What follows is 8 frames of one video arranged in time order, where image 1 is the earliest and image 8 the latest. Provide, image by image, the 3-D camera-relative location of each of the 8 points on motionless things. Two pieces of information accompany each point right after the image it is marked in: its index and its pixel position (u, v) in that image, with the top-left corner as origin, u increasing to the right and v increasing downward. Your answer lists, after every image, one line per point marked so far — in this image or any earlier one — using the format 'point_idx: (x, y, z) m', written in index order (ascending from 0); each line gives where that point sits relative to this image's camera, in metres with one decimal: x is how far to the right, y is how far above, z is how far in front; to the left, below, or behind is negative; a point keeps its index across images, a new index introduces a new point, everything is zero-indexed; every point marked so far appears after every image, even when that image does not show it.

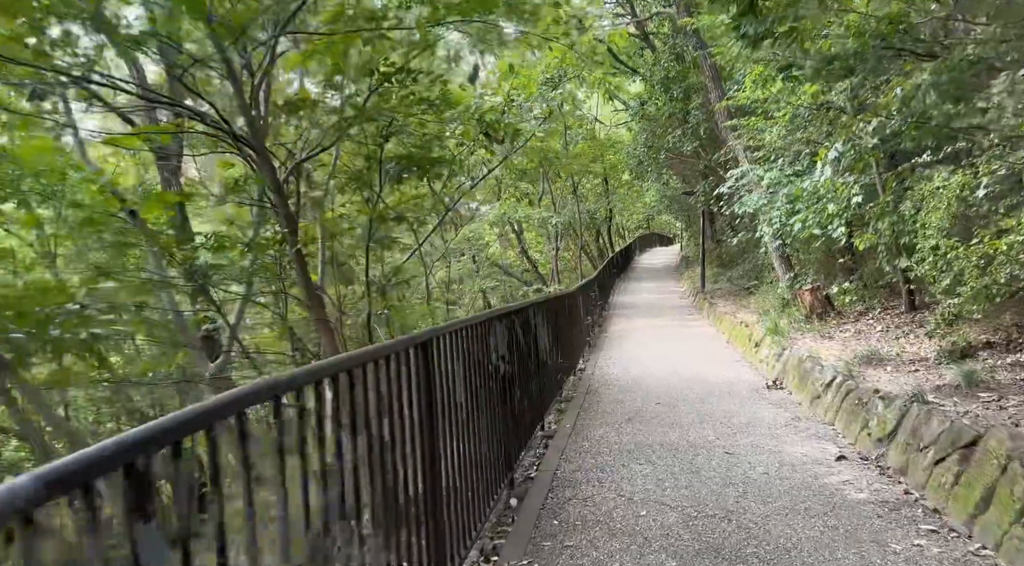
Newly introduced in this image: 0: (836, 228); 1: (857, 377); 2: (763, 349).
0: (+4.0, +0.7, +8.5) m
1: (+2.9, -0.8, +5.9) m
2: (+3.2, -0.8, +8.8) m
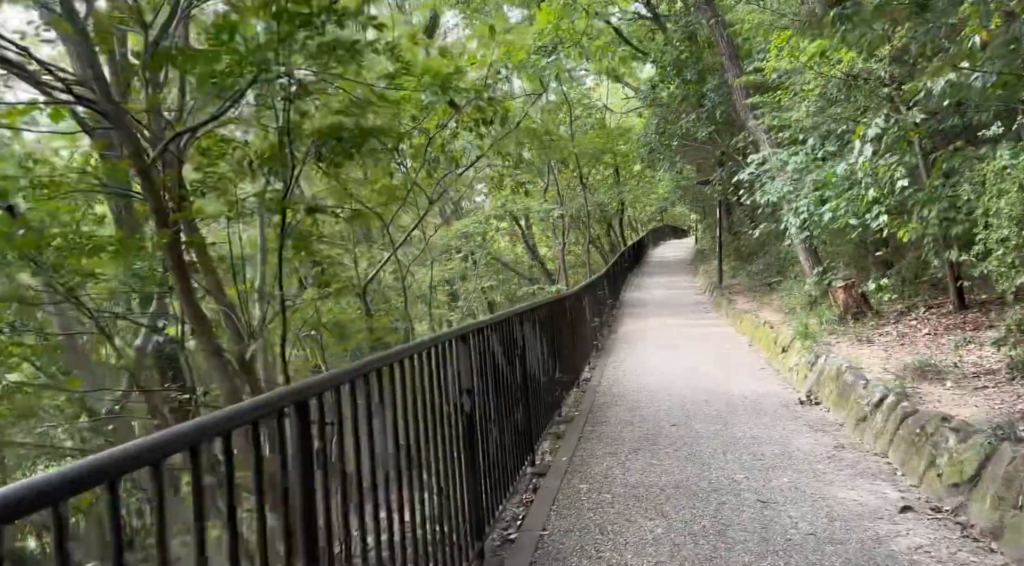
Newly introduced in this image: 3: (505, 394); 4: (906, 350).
0: (+3.9, +0.7, +7.4) m
1: (+2.8, -0.8, +4.9) m
2: (+3.1, -0.8, +7.8) m
3: (0.0, -0.7, +4.2) m
4: (+3.8, -0.6, +6.7) m
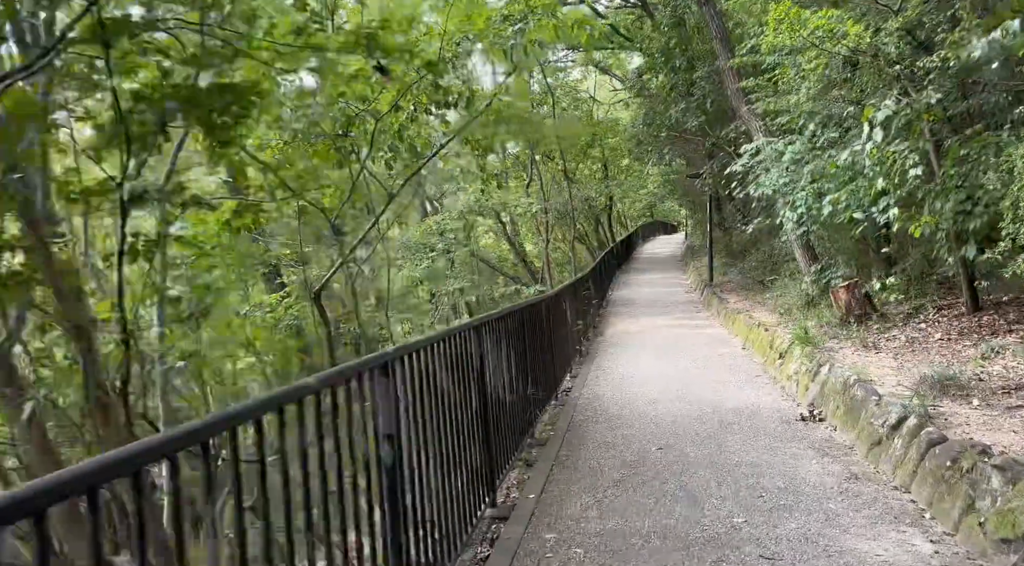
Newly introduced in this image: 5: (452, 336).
0: (+3.6, +0.7, +6.8) m
1: (+2.6, -0.8, +4.2) m
2: (+2.9, -0.8, +7.1) m
3: (-0.3, -0.7, +3.5) m
4: (+3.5, -0.7, +6.1) m
5: (-0.3, -0.3, +3.5) m
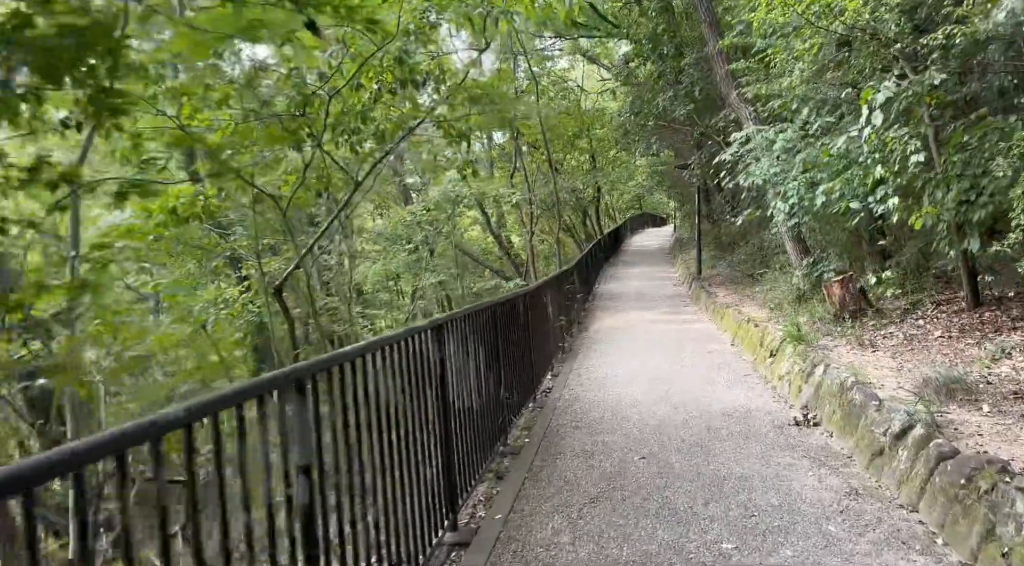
0: (+3.4, +0.7, +6.4) m
1: (+2.4, -0.8, +3.8) m
2: (+2.6, -0.8, +6.7) m
3: (-0.5, -0.7, +3.0) m
4: (+3.3, -0.6, +5.7) m
5: (-0.5, -0.3, +3.1) m
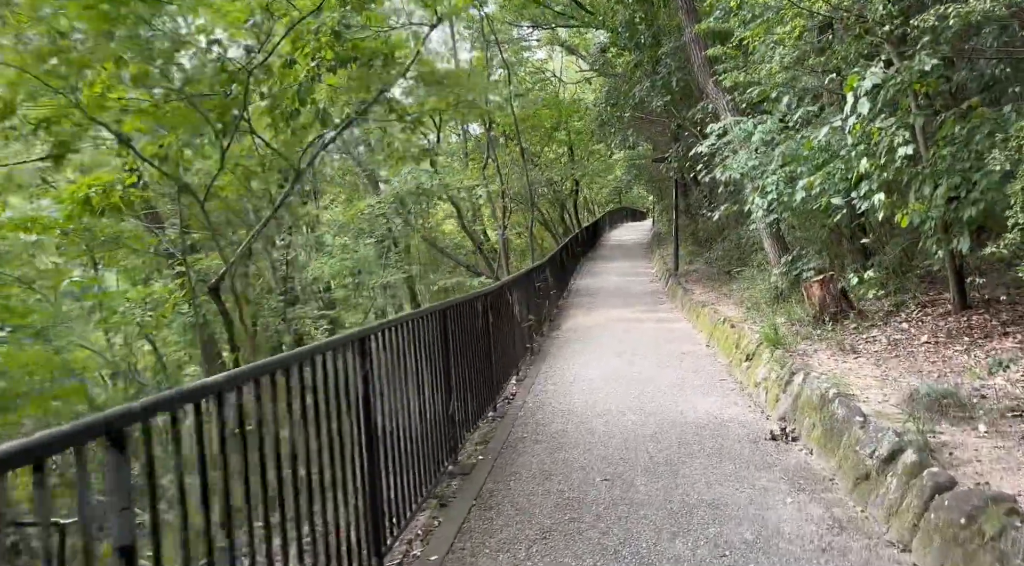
0: (+3.0, +0.7, +6.0) m
1: (+2.1, -0.8, +3.4) m
2: (+2.2, -0.8, +6.3) m
3: (-0.7, -0.7, +2.5) m
4: (+3.0, -0.6, +5.3) m
5: (-0.7, -0.3, +2.6) m
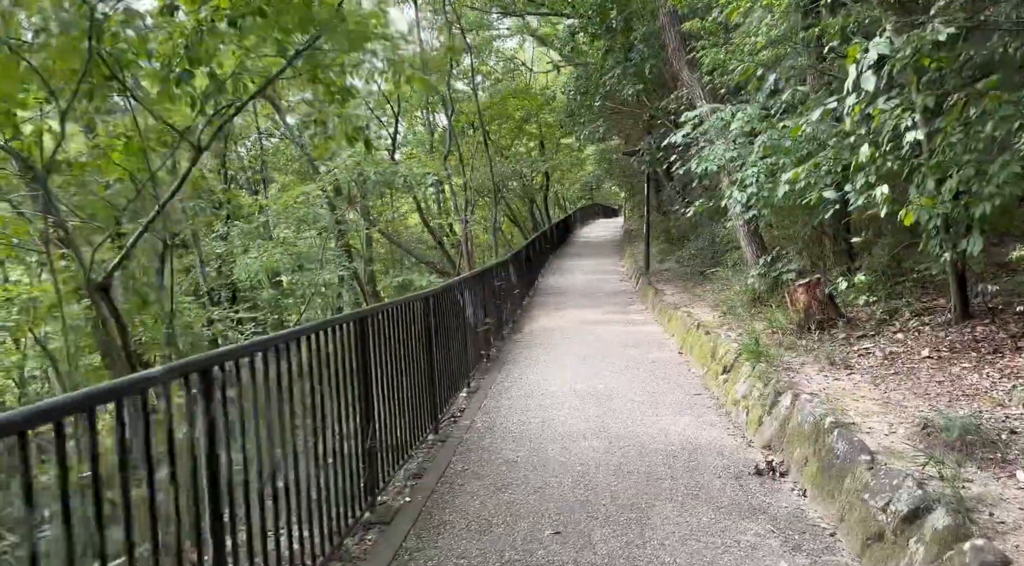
0: (+2.6, +0.7, +5.2) m
1: (+1.8, -0.9, +2.7) m
2: (+1.8, -0.8, +5.6) m
3: (-1.0, -0.7, +1.7) m
4: (+2.6, -0.7, +4.6) m
5: (-1.0, -0.3, +1.7) m
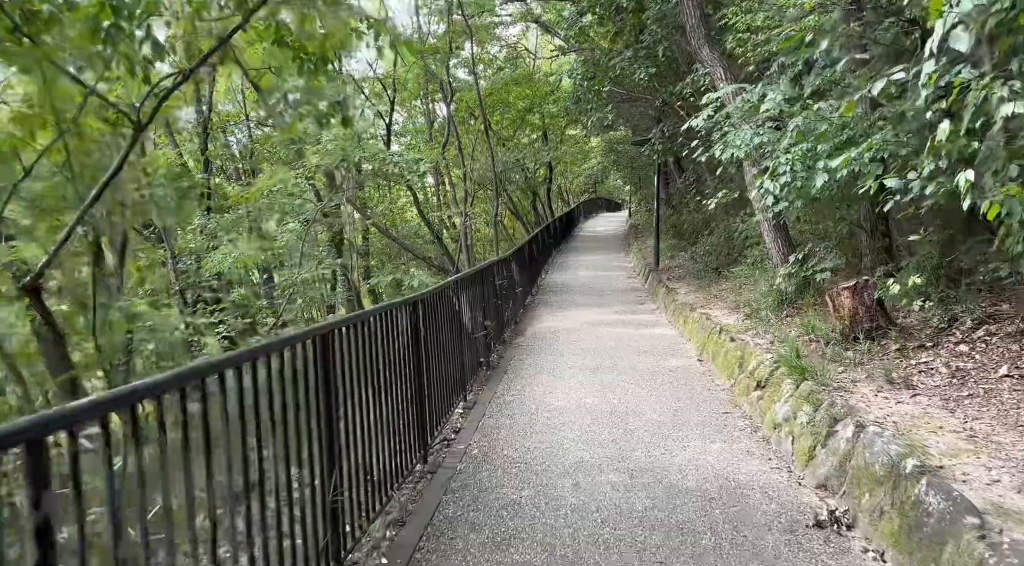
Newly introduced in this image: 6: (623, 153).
0: (+2.7, +0.7, +4.4) m
1: (+1.8, -0.9, +1.9) m
2: (+1.8, -0.8, +4.8) m
3: (-1.0, -0.8, +0.9) m
4: (+2.6, -0.7, +3.8) m
5: (-1.0, -0.4, +0.9) m
6: (+2.8, +3.3, +17.6) m
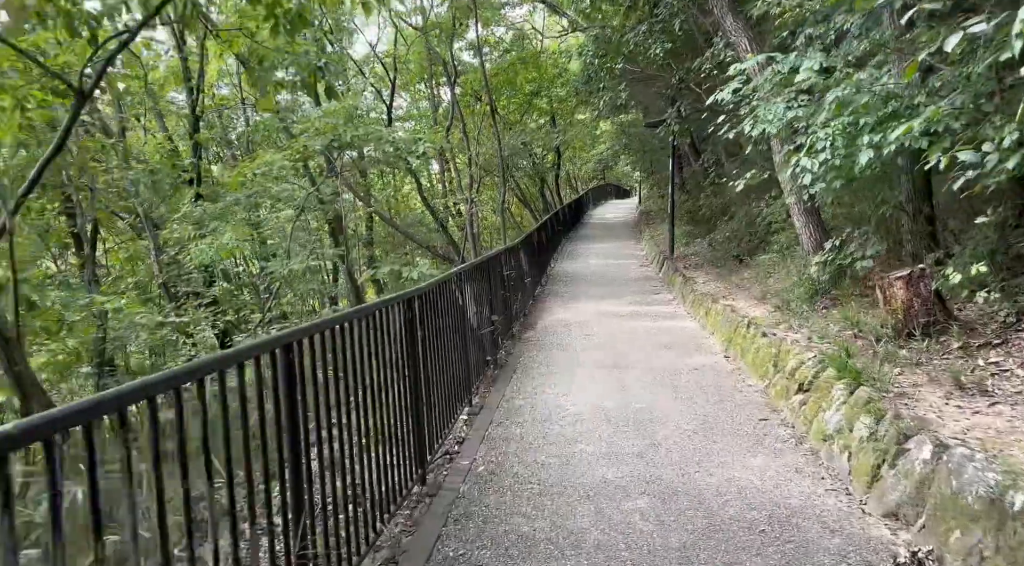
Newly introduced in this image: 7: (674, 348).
0: (+2.7, +0.7, +3.8) m
1: (+1.8, -0.9, +1.3) m
2: (+1.9, -0.8, +4.2) m
3: (-1.0, -0.8, +0.3) m
4: (+2.6, -0.7, +3.1) m
5: (-1.0, -0.4, +0.3) m
6: (+3.0, +3.6, +16.9) m
7: (+1.7, -0.7, +7.1) m
